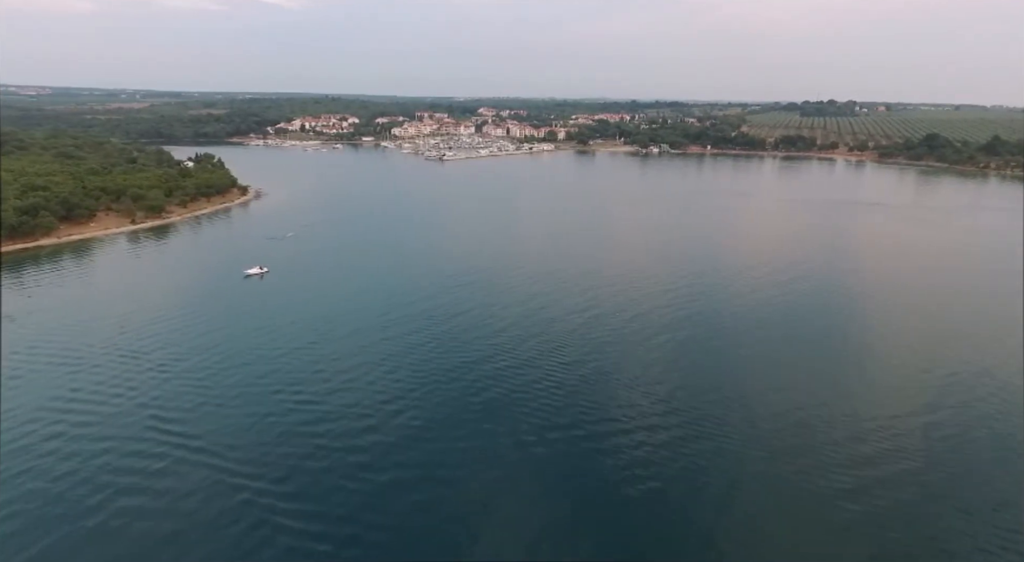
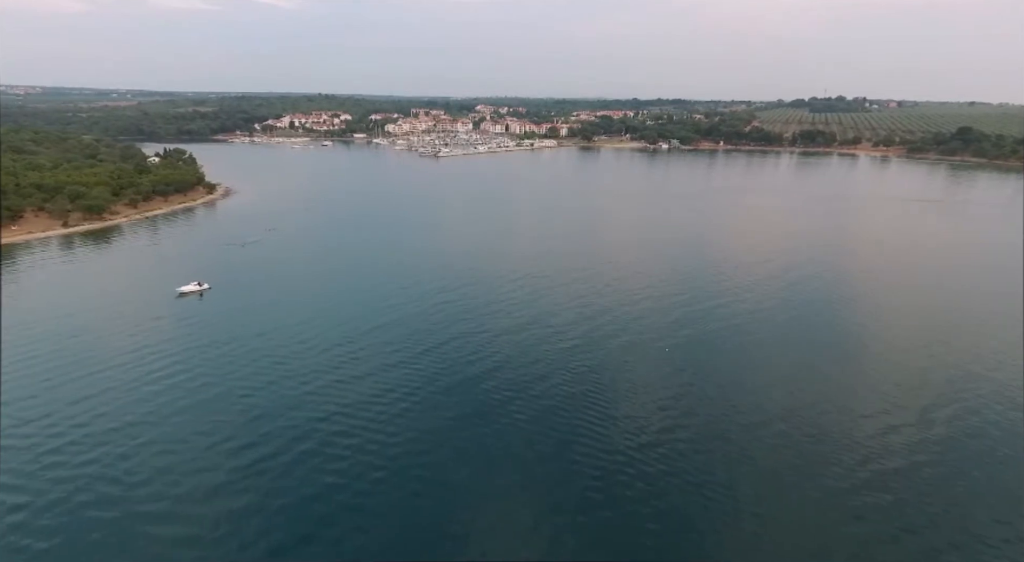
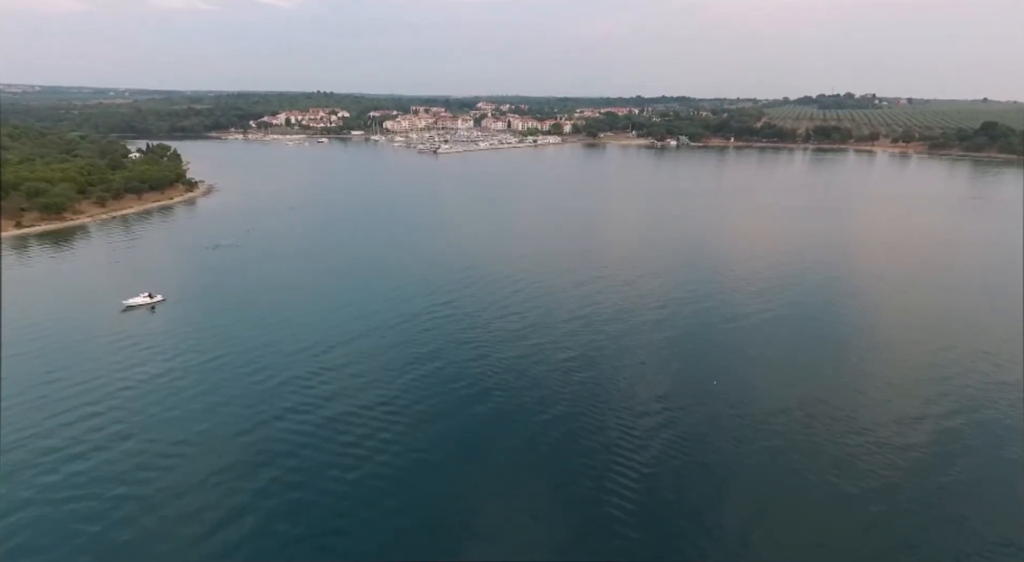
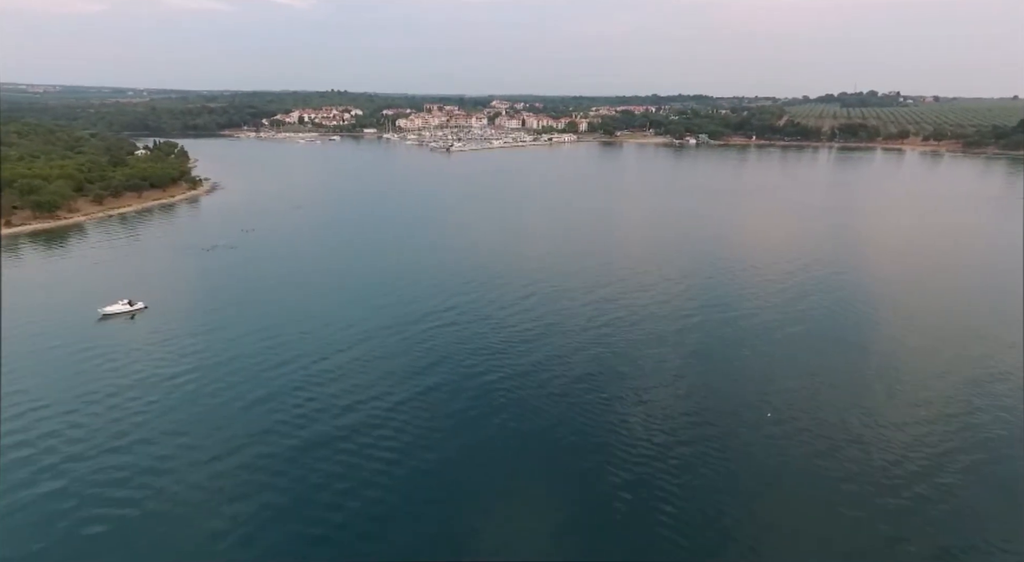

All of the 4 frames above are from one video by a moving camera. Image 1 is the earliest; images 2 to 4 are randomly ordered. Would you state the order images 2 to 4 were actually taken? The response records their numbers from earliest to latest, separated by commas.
2, 3, 4
